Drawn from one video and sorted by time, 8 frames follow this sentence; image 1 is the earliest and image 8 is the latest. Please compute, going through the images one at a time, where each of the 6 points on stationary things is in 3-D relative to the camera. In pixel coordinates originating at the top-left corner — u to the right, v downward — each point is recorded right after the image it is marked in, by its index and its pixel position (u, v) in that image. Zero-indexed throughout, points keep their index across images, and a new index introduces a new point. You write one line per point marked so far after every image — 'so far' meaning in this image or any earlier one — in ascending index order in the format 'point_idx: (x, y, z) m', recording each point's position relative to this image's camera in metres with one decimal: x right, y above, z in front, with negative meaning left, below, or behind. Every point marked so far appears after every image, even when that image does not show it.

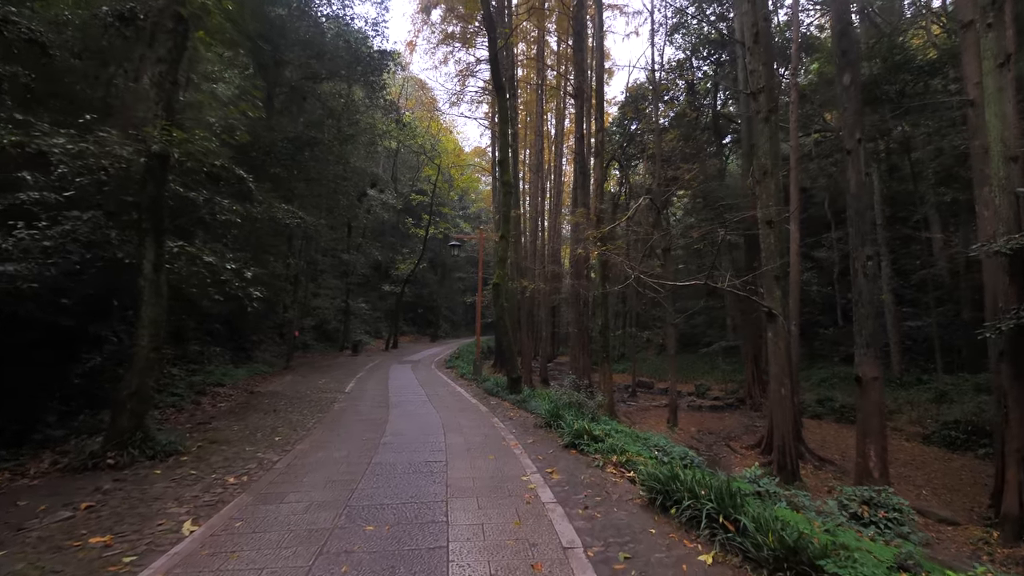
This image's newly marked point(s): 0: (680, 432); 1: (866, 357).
0: (+4.7, -4.0, +13.2) m
1: (+5.9, -1.1, +7.8) m
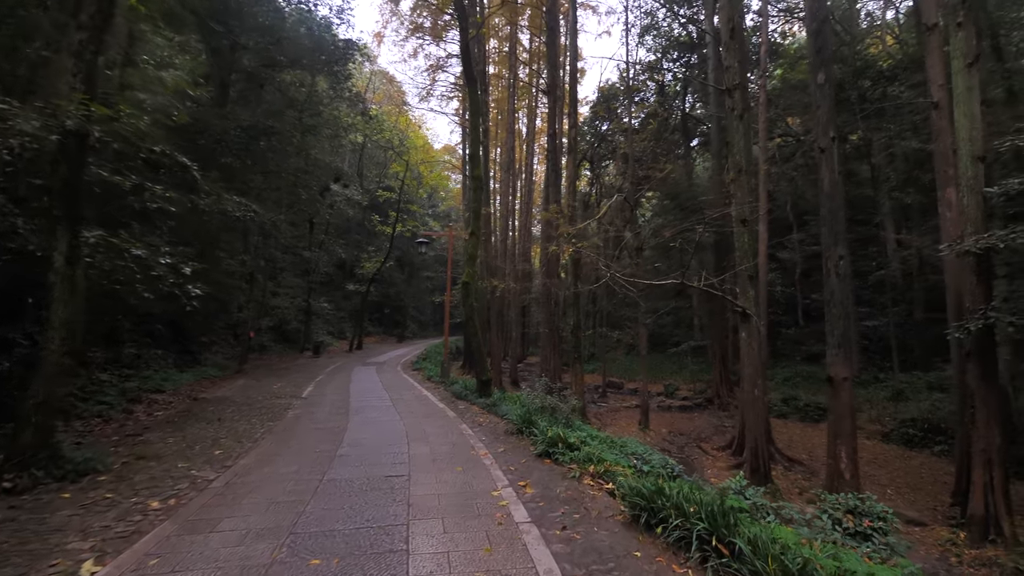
0: (+3.8, -4.0, +13.0) m
1: (+5.4, -1.1, +7.8) m
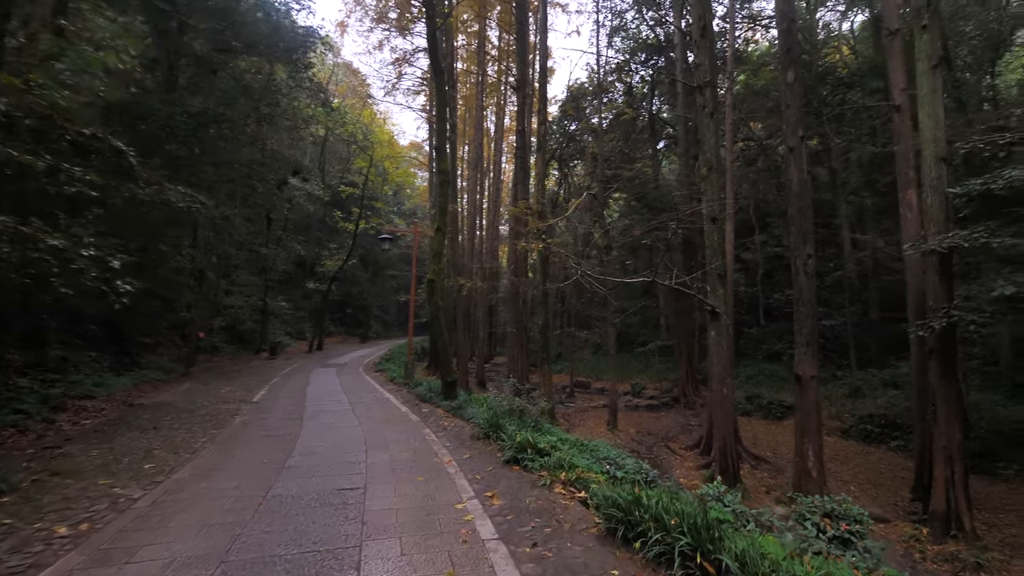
0: (+2.9, -4.0, +12.9) m
1: (+4.9, -1.1, +7.8) m
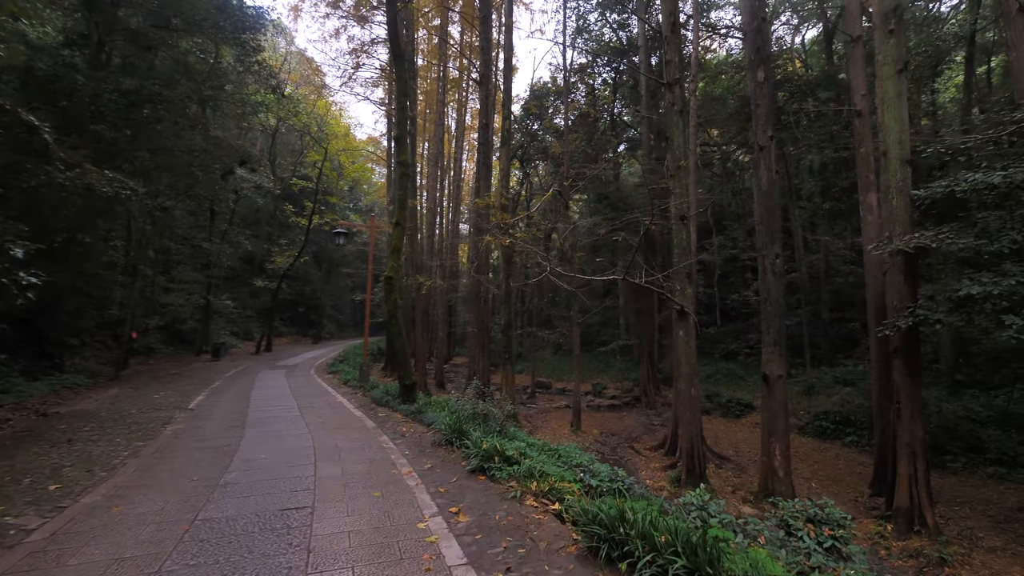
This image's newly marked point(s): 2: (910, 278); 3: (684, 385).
0: (+1.9, -3.9, +12.6) m
1: (+4.3, -1.1, +7.7) m
2: (+5.7, +0.1, +6.8) m
3: (+3.2, -1.8, +8.8) m
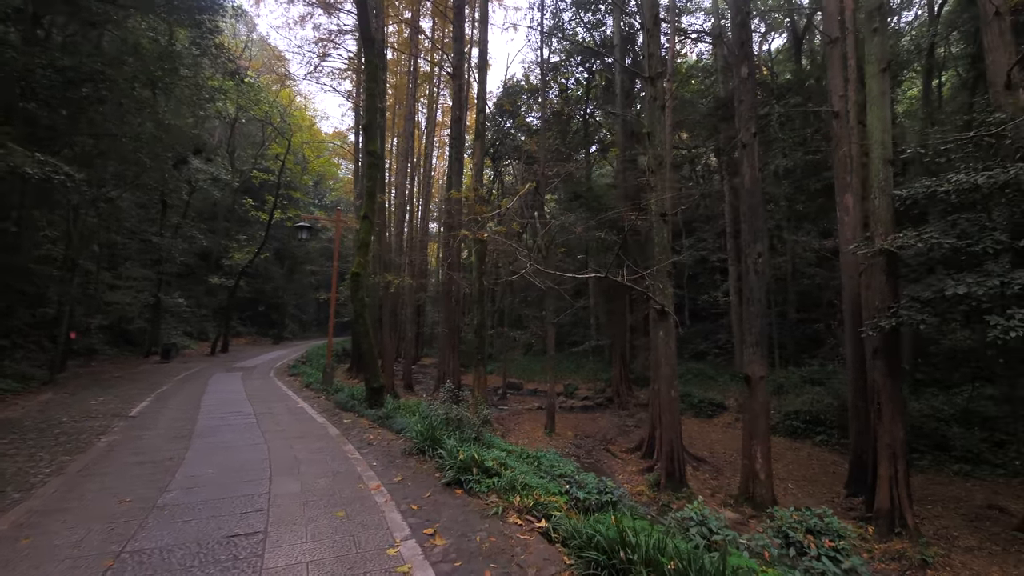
0: (+1.2, -3.9, +12.3) m
1: (+3.9, -1.1, +7.6) m
2: (+5.4, +0.1, +6.7) m
3: (+2.8, -1.8, +8.5) m
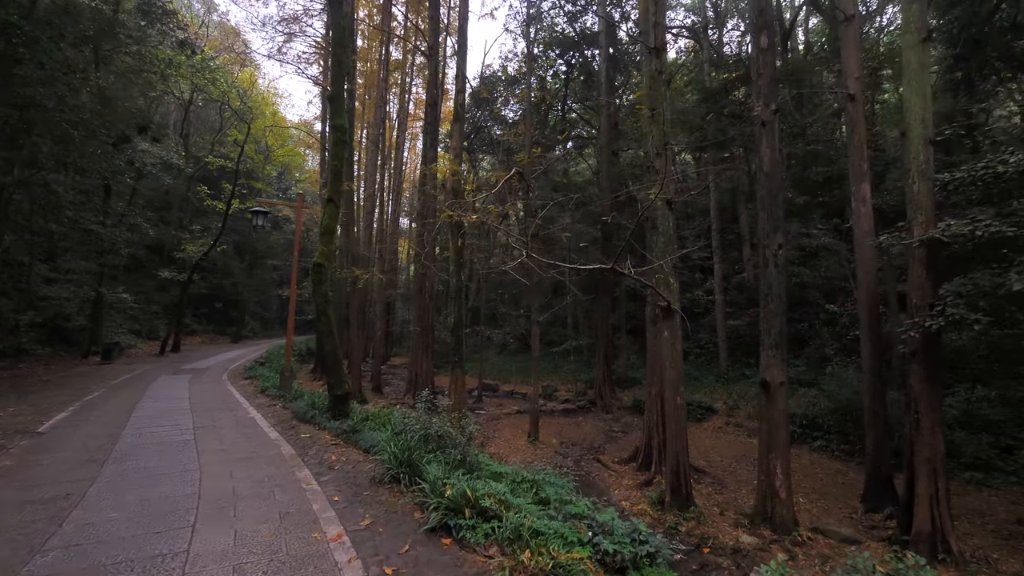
0: (+0.7, -3.8, +11.3) m
1: (+3.8, -1.0, +6.8) m
2: (+5.3, +0.2, +6.0) m
3: (+2.5, -1.7, +7.6) m
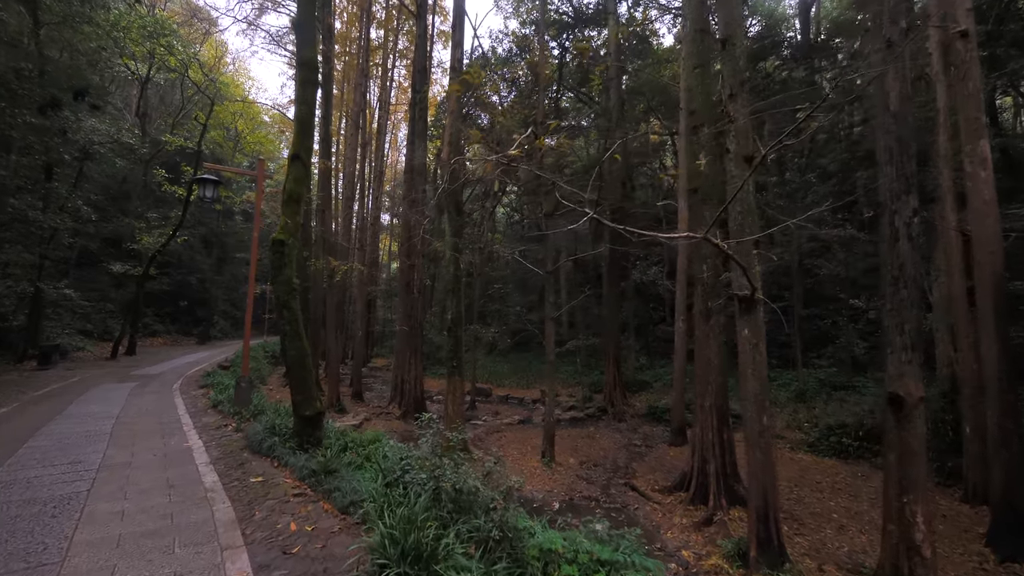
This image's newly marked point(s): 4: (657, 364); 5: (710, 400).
0: (+0.9, -3.6, +9.4) m
1: (+4.2, -0.8, +4.9) m
2: (+5.8, +0.4, +4.3) m
3: (+2.9, -1.5, +5.8) m
4: (+5.8, -3.1, +18.9) m
5: (+3.1, -1.8, +7.5) m
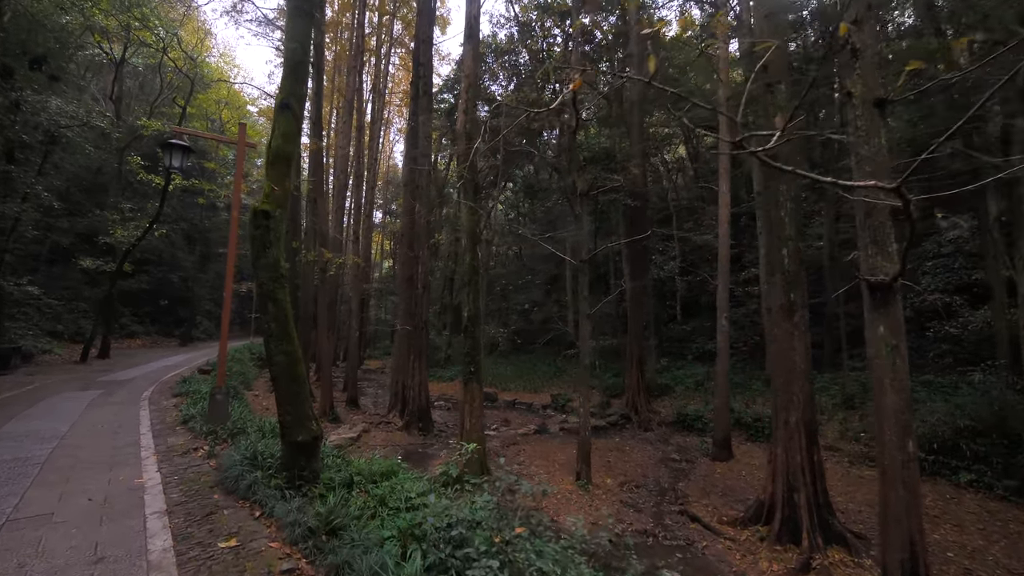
0: (+1.5, -3.4, +8.0) m
1: (+4.8, -0.7, +3.6) m
2: (+6.4, +0.6, +2.9) m
3: (+3.5, -1.4, +4.4) m
4: (+6.1, -2.9, +17.6) m
5: (+3.7, -1.6, +6.1) m
